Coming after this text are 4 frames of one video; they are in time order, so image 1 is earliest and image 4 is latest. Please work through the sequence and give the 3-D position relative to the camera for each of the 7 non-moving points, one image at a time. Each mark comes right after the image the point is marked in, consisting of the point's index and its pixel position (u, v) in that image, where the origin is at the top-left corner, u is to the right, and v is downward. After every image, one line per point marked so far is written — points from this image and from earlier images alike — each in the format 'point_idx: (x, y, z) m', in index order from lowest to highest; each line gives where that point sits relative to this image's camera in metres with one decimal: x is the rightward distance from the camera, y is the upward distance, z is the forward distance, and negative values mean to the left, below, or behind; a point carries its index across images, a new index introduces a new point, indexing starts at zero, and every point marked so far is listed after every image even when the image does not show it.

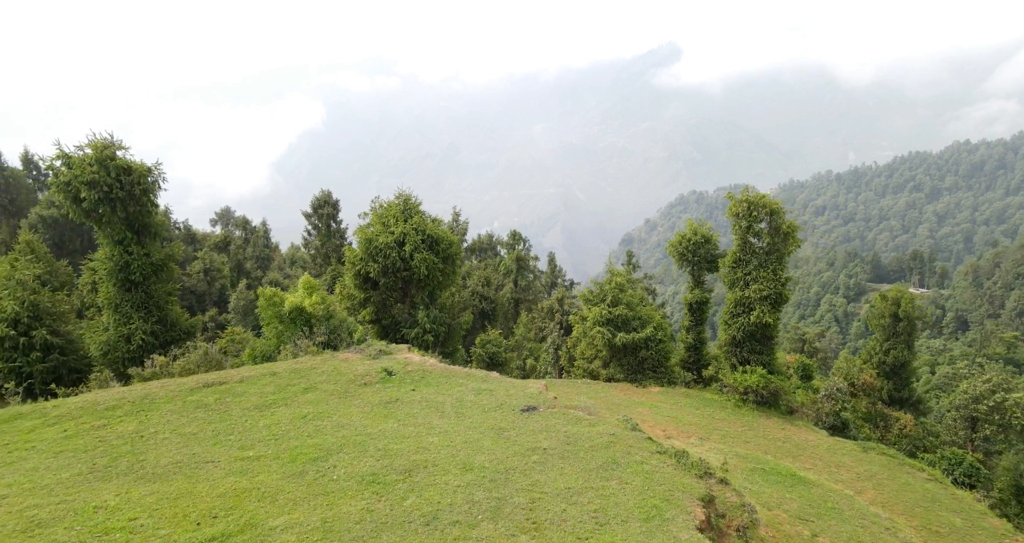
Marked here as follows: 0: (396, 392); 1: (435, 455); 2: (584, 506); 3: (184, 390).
0: (-3.3, -3.4, +18.2) m
1: (-1.6, -3.9, +13.9) m
2: (+1.3, -4.3, +11.9) m
3: (-8.9, -3.2, +17.6) m
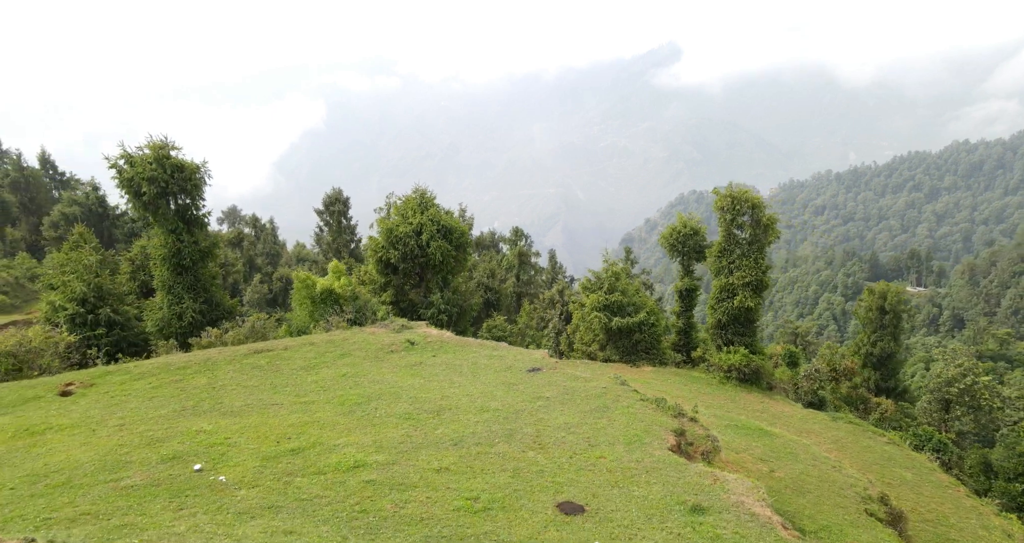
0: (-3.0, -2.8, +21.2) m
1: (-1.4, -3.4, +16.9) m
2: (+1.6, -3.7, +14.9) m
3: (-8.7, -2.7, +20.7) m
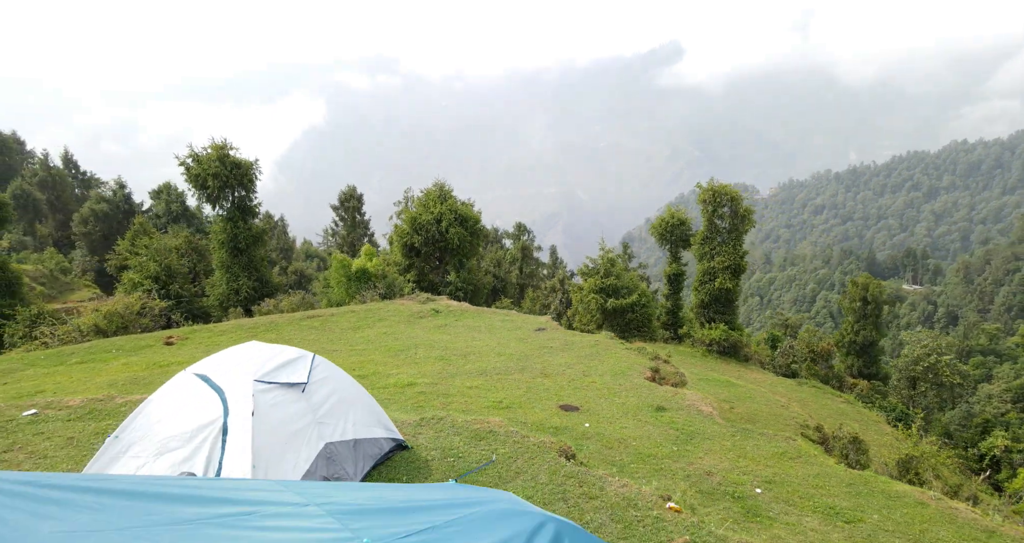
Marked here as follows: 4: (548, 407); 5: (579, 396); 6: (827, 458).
0: (-2.7, -2.0, +25.6) m
1: (-1.1, -2.5, +21.3) m
2: (+1.9, -2.9, +19.3) m
3: (-8.3, -1.8, +25.0) m
4: (+0.9, -3.3, +15.6) m
5: (+1.7, -3.2, +16.7) m
6: (+6.5, -3.8, +13.3) m
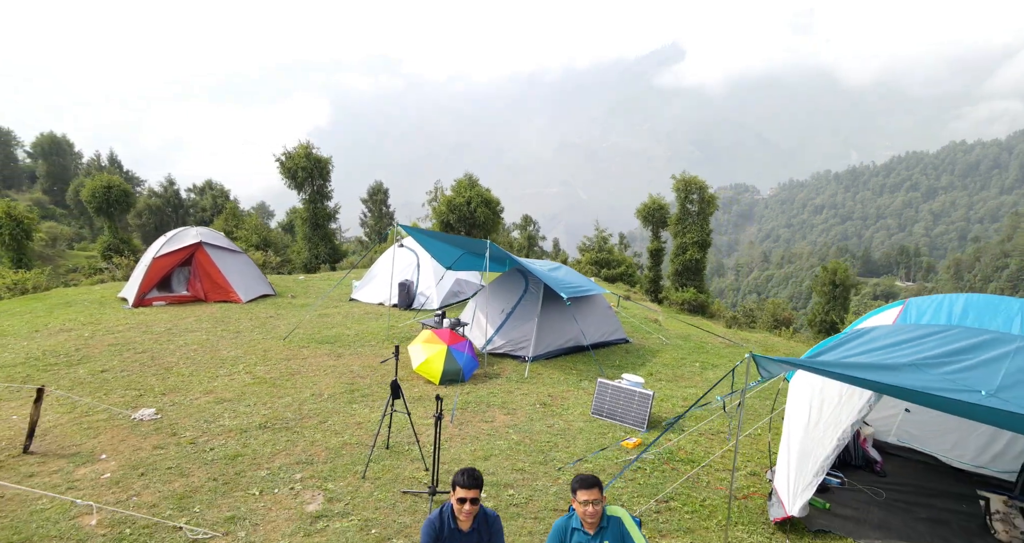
0: (-1.9, -0.2, +35.0) m
1: (-0.3, -0.7, +30.7) m
2: (+2.7, -1.1, +28.7) m
3: (-7.5, 0.0, +34.5) m
4: (+1.6, -1.5, +25.1) m
5: (+2.5, -1.4, +26.1) m
6: (+7.3, -2.0, +22.7) m
